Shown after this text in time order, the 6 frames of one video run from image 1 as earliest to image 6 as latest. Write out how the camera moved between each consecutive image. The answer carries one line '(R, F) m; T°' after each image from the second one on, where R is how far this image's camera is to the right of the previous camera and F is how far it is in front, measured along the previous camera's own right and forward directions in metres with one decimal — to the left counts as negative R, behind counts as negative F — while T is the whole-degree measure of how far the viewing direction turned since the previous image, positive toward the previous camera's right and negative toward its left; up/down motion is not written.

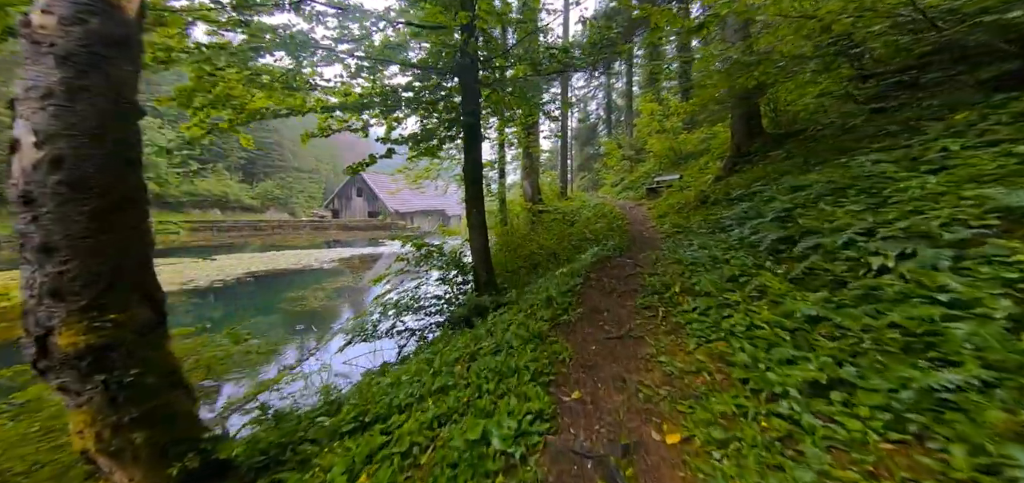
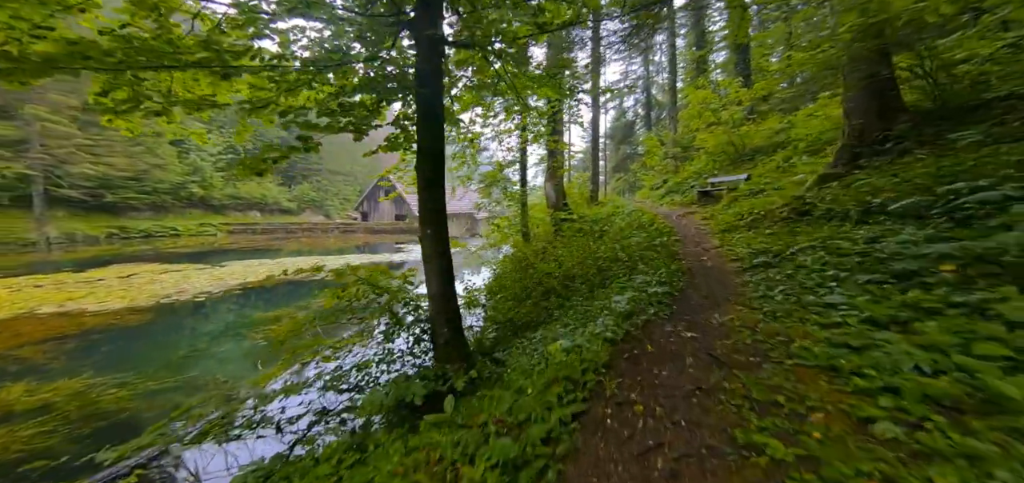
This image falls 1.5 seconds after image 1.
(+0.6, +2.4) m; -6°
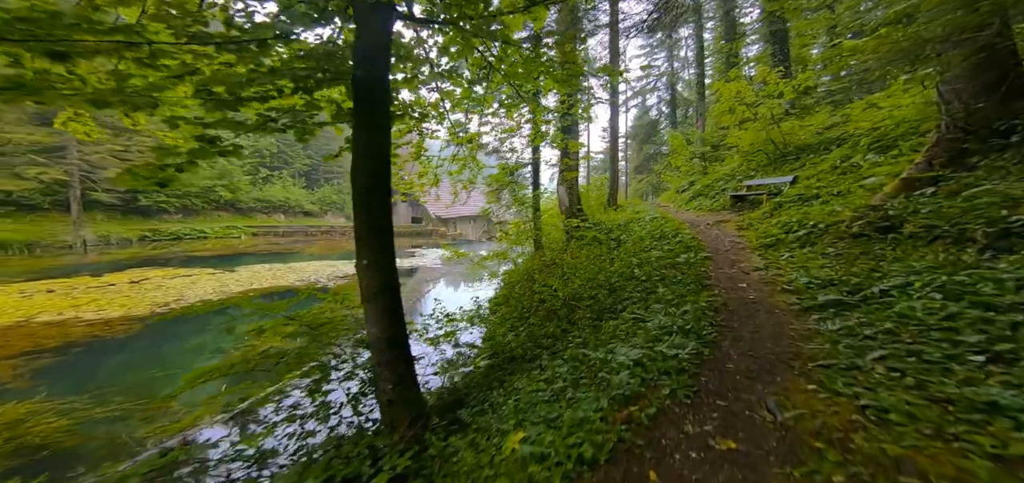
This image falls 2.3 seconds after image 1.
(+0.4, +1.0) m; -3°
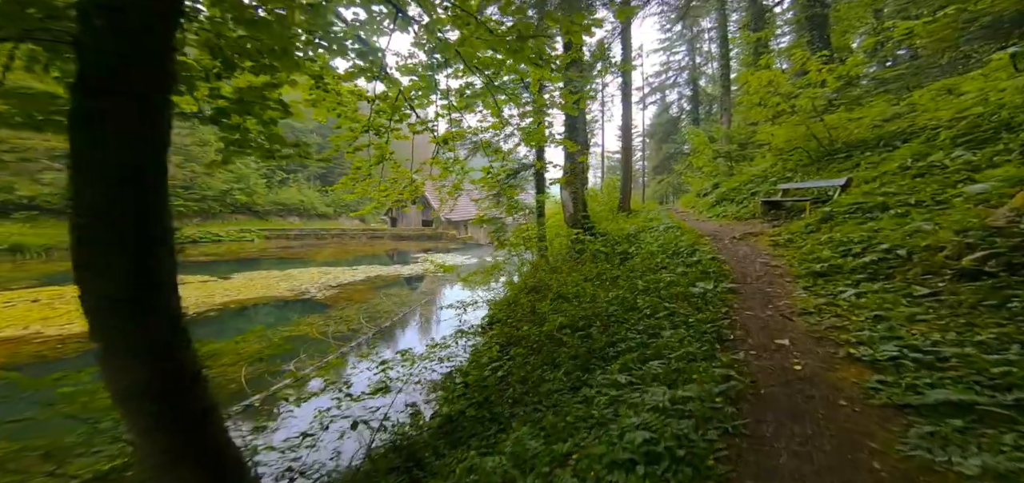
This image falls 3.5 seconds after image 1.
(+0.6, +1.1) m; -3°
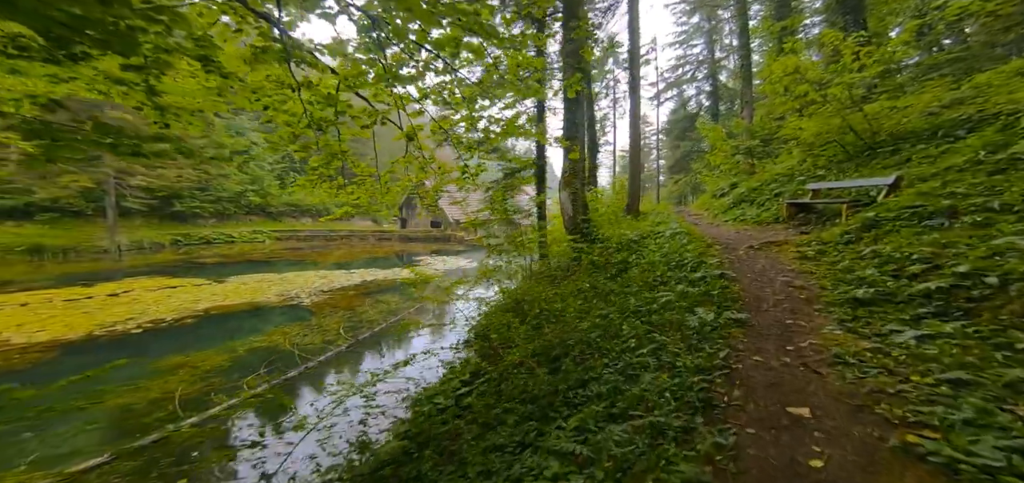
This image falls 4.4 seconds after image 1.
(+0.6, +0.8) m; -3°
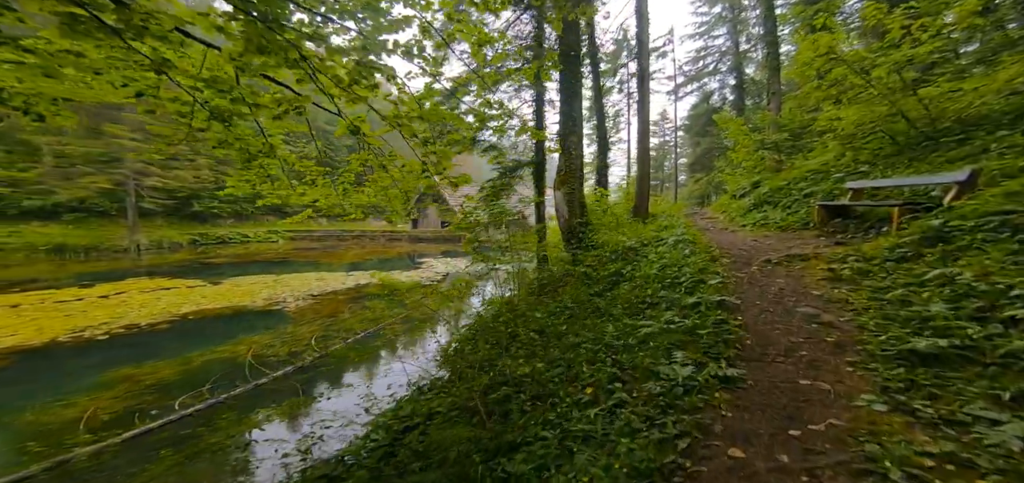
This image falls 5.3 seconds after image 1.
(+0.7, +0.9) m; -4°
